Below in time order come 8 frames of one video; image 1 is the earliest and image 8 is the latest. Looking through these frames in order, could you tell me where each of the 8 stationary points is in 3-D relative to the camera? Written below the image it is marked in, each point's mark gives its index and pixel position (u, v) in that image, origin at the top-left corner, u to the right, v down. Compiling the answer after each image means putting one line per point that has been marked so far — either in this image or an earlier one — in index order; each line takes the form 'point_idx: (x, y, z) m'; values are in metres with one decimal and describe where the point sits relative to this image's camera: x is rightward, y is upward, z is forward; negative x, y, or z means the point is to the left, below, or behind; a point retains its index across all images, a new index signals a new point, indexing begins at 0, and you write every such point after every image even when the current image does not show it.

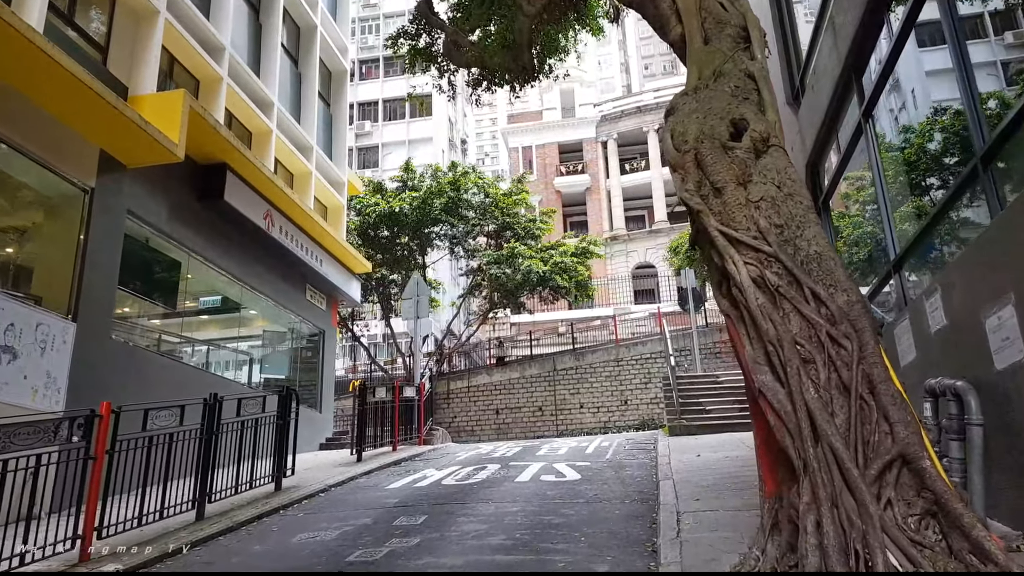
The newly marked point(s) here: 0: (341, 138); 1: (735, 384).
0: (-3.4, +2.9, +14.9) m
1: (+3.5, -1.5, +11.9) m
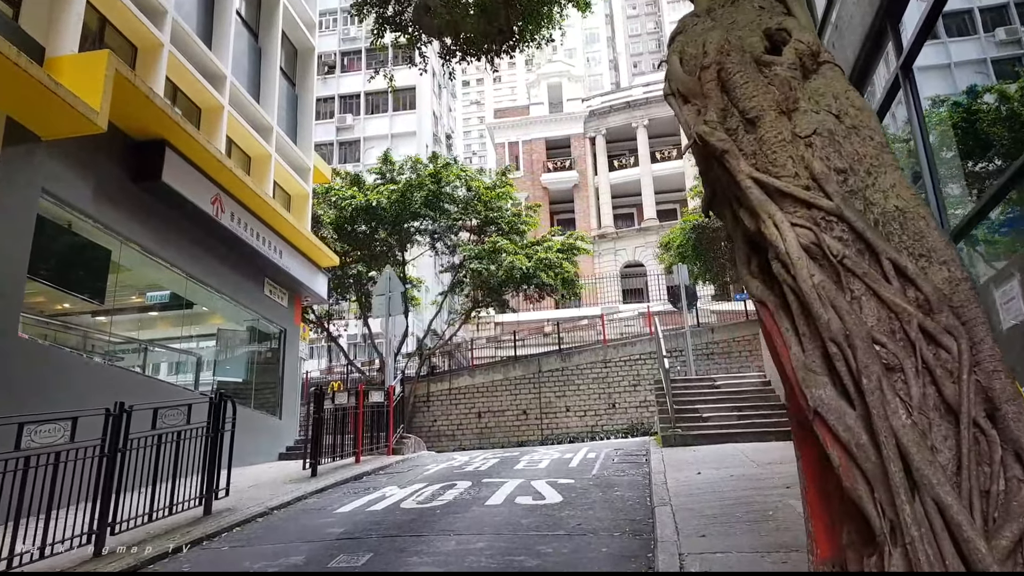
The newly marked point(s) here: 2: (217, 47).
0: (-3.7, +3.0, +13.7) m
1: (+3.2, -1.4, +10.9) m
2: (-4.2, +3.4, +10.8) m
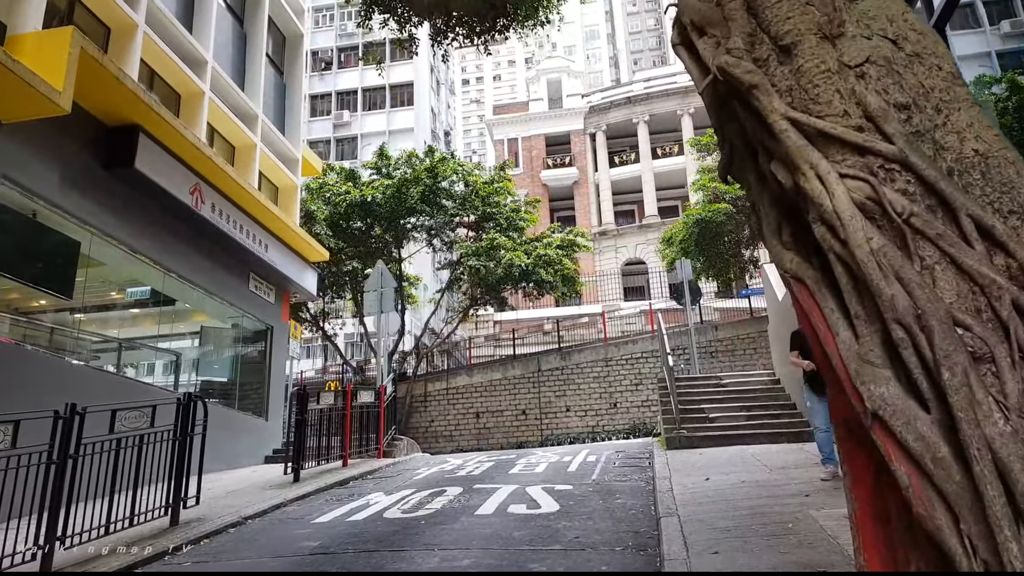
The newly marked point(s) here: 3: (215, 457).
0: (-3.8, +3.1, +13.2) m
1: (+3.1, -1.4, +10.4) m
2: (-4.2, +3.5, +10.3) m
3: (-4.1, -2.3, +10.4) m
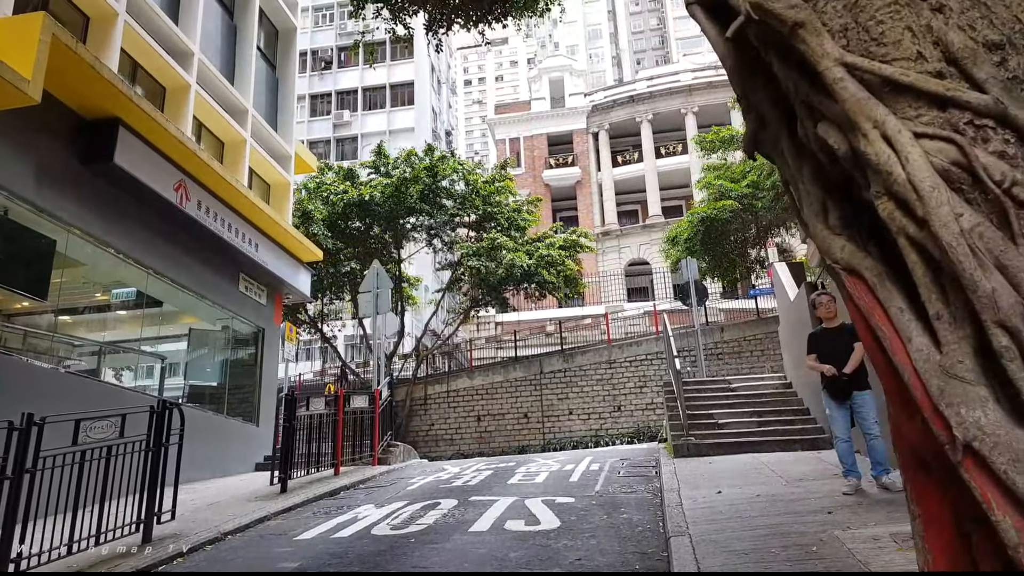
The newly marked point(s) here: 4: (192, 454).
0: (-3.8, +3.1, +12.8) m
1: (+3.1, -1.3, +9.9) m
2: (-4.3, +3.5, +9.9) m
3: (-4.1, -2.3, +10.0) m
4: (-4.1, -2.1, +9.8) m
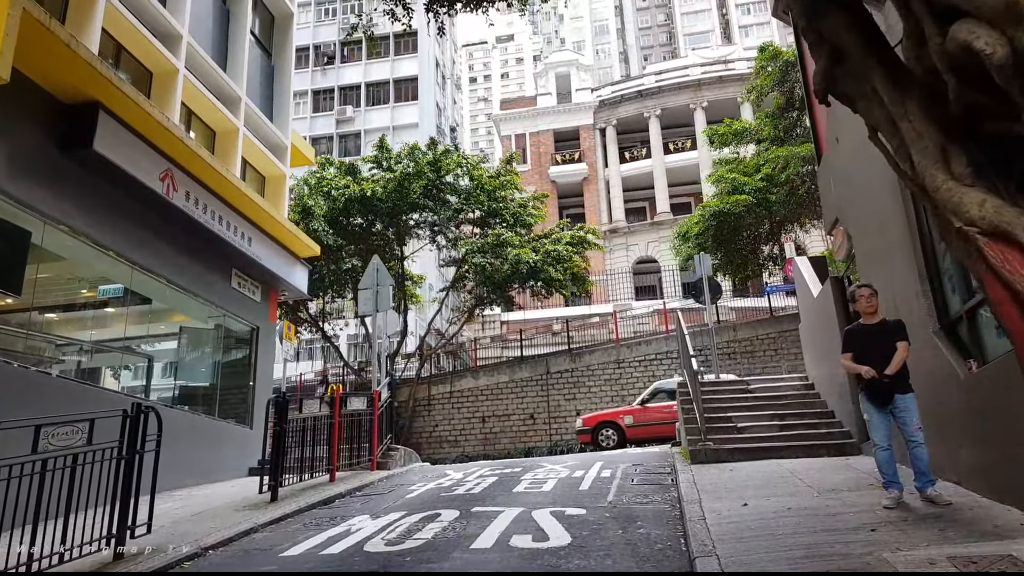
0: (-3.7, +3.1, +12.4) m
1: (+3.2, -1.3, +9.4) m
2: (-4.2, +3.5, +9.4) m
3: (-4.0, -2.3, +9.5) m
4: (-4.1, -2.1, +9.3) m
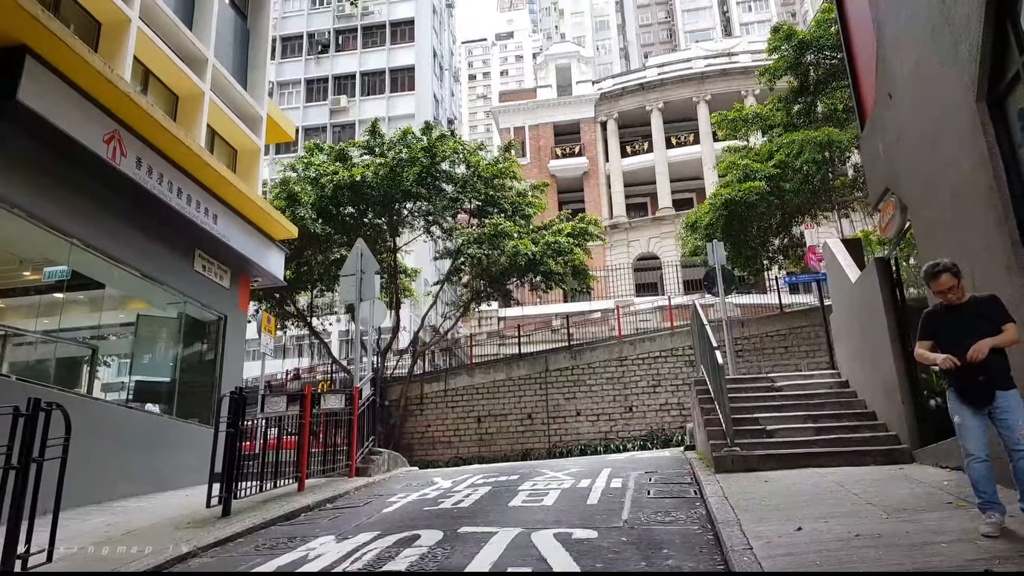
0: (-3.7, +3.3, +11.3) m
1: (+3.2, -1.1, +8.3) m
2: (-4.2, +3.7, +8.3) m
3: (-4.1, -2.1, +8.4) m
4: (-4.1, -1.9, +8.2) m
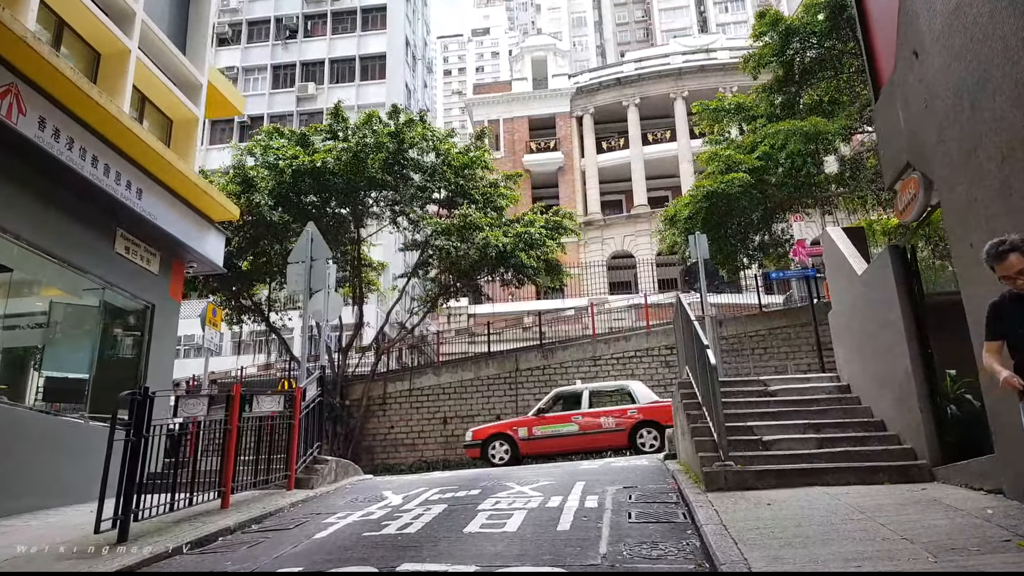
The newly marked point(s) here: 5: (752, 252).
0: (-4.1, +3.5, +10.1) m
1: (+2.8, -1.1, +7.4) m
2: (-4.5, +3.9, +7.2) m
3: (-4.5, -1.9, +7.3) m
4: (-4.5, -1.7, +7.1) m
5: (+5.8, +0.9, +18.3) m
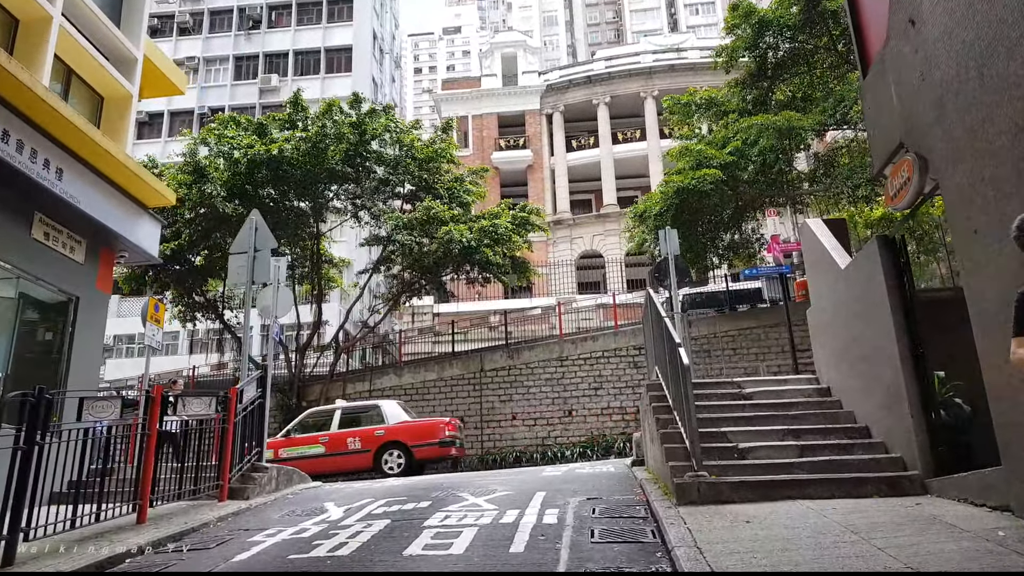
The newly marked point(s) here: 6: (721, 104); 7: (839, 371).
0: (-4.6, +3.6, +9.4) m
1: (+2.4, -1.0, +6.9) m
2: (-4.8, +4.0, +6.4) m
3: (-4.8, -1.8, +6.5) m
4: (-4.9, -1.6, +6.3) m
5: (+5.0, +0.9, +17.9) m
6: (+5.0, +4.4, +18.2) m
7: (+2.9, -0.7, +6.8) m
